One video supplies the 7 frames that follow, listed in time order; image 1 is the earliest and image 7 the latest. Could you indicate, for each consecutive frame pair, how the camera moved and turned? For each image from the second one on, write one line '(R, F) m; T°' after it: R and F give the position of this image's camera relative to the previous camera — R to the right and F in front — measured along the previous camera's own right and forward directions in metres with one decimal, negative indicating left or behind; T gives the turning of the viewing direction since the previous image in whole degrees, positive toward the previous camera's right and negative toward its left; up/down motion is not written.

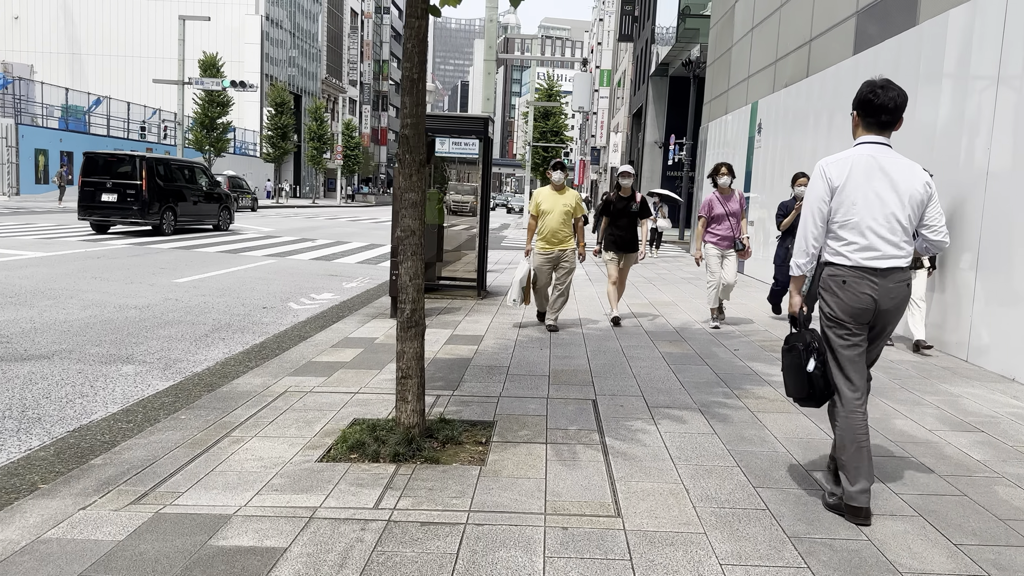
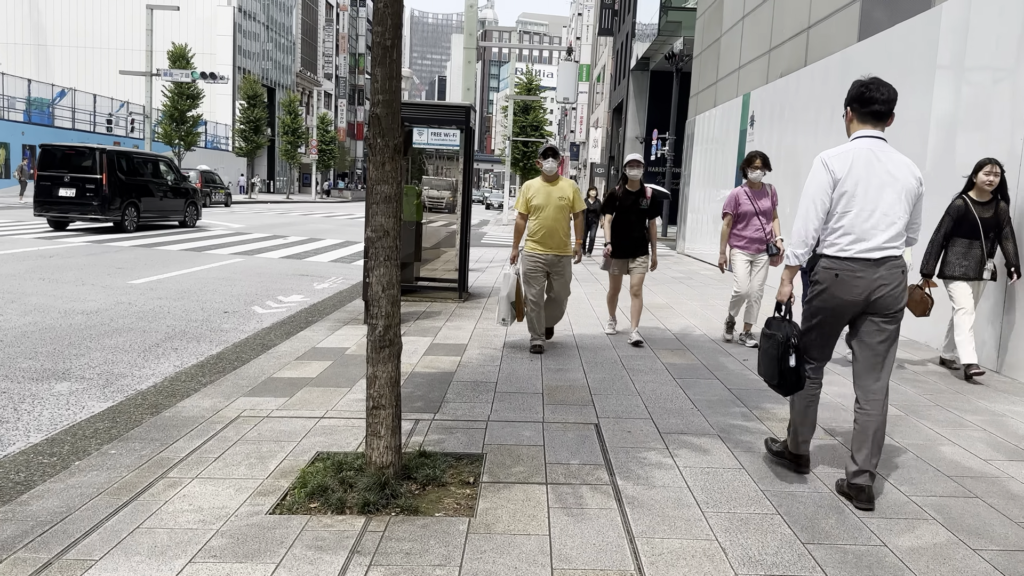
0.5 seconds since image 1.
(-0.1, +0.5) m; +2°
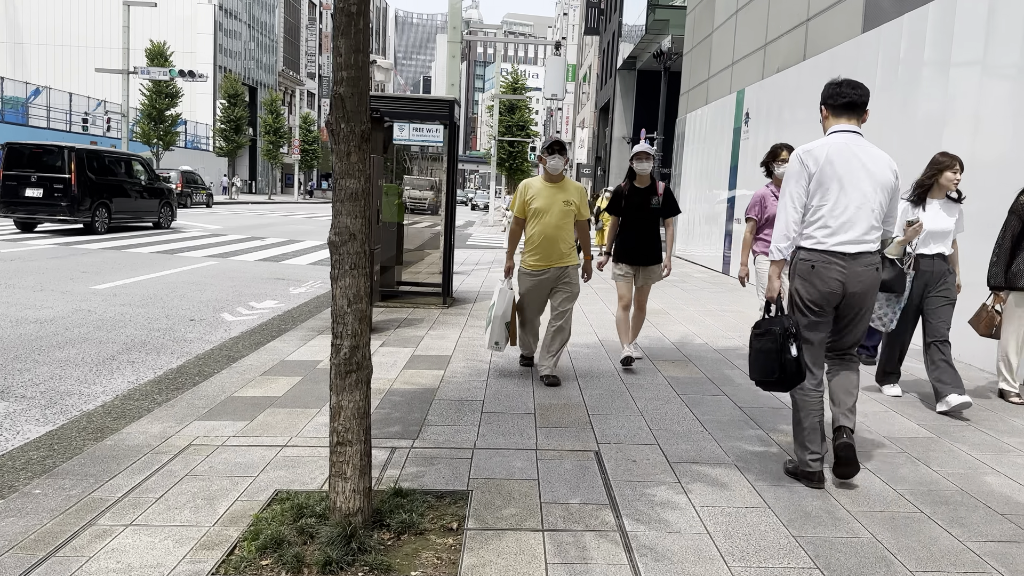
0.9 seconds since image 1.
(0.0, +0.4) m; +1°
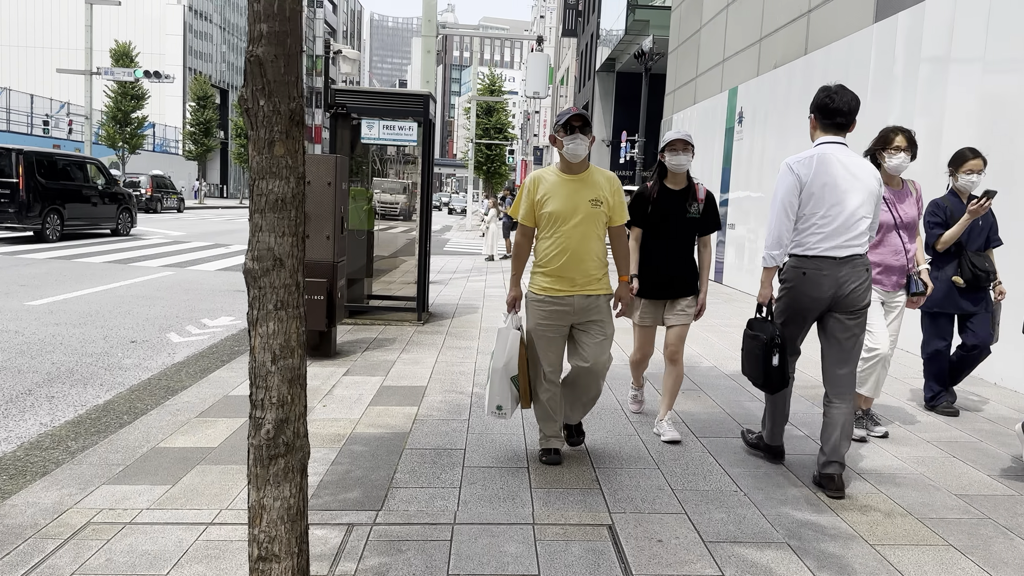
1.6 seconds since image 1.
(0.0, +0.7) m; +2°
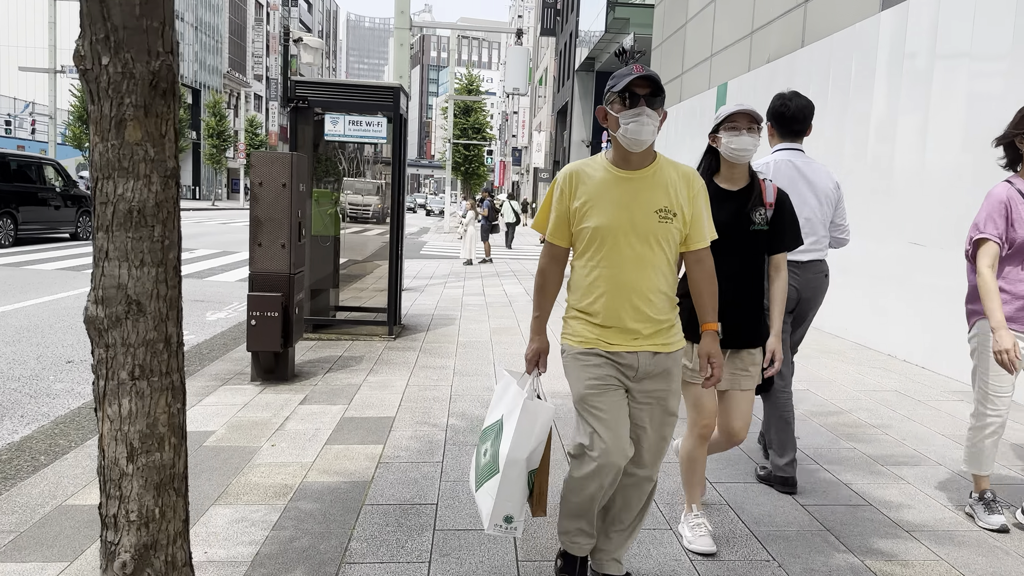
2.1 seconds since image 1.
(0.0, +0.5) m; +2°
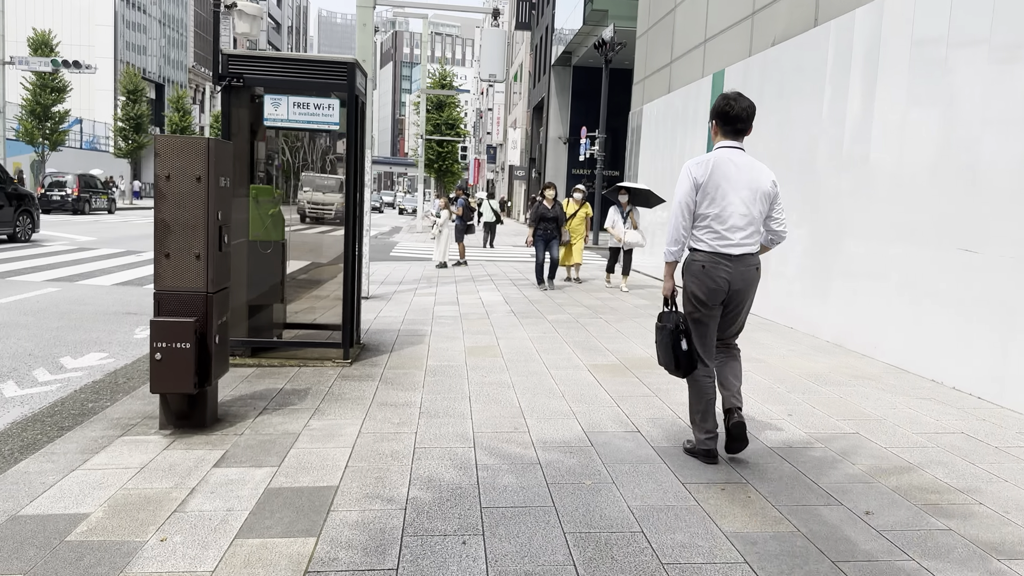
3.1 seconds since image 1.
(0.0, +0.9) m; +2°
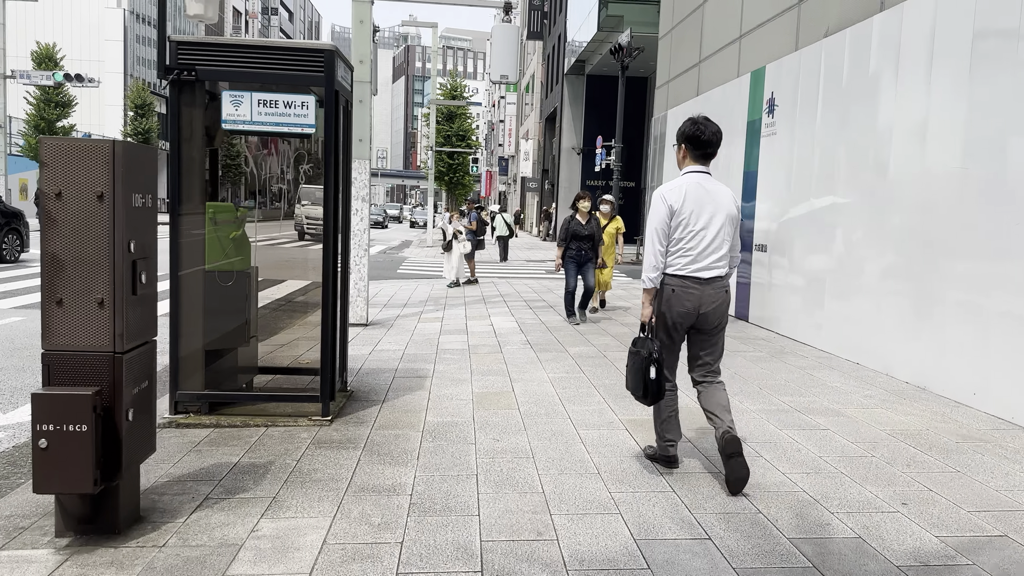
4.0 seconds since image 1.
(0.0, +0.9) m; -1°
